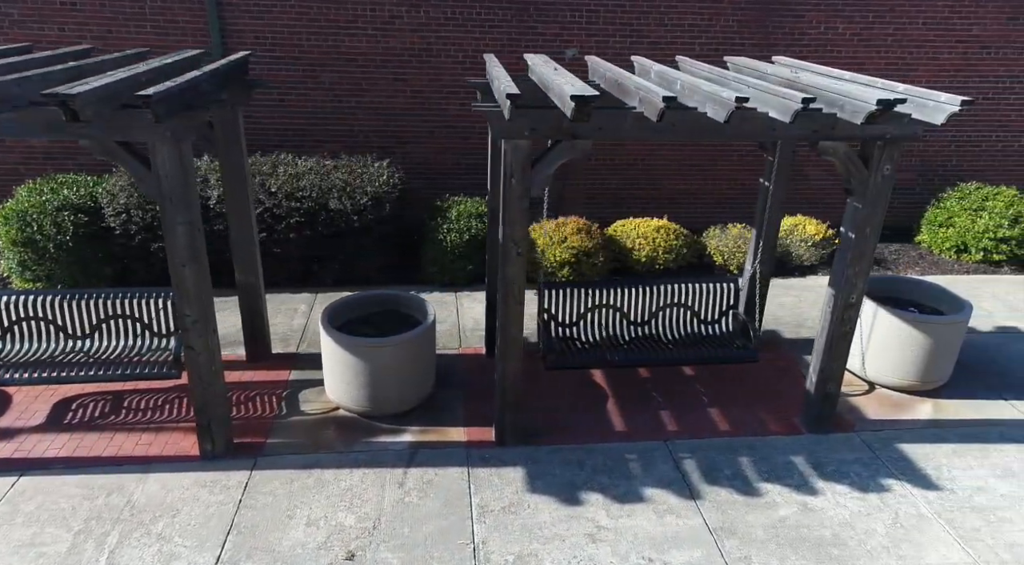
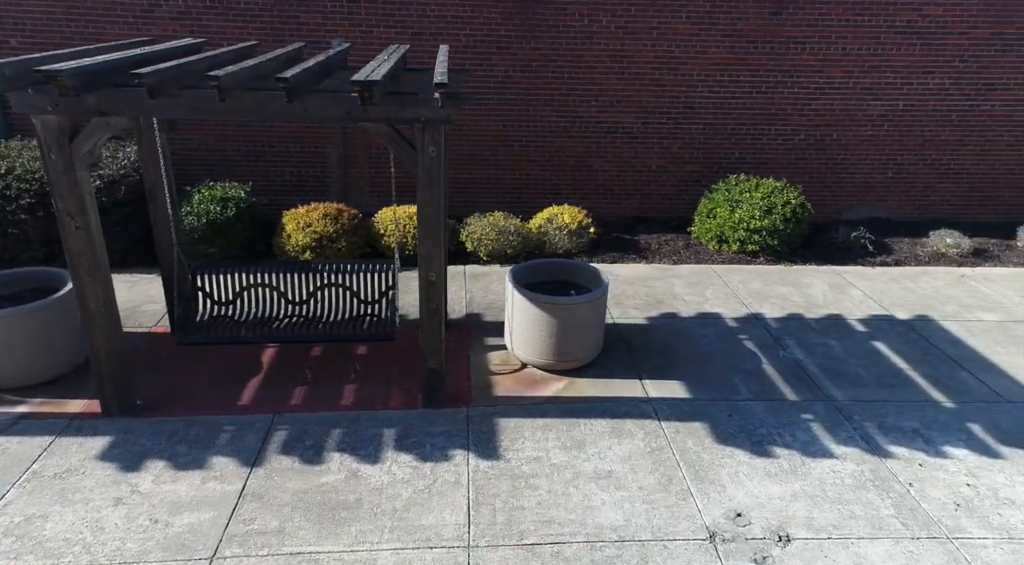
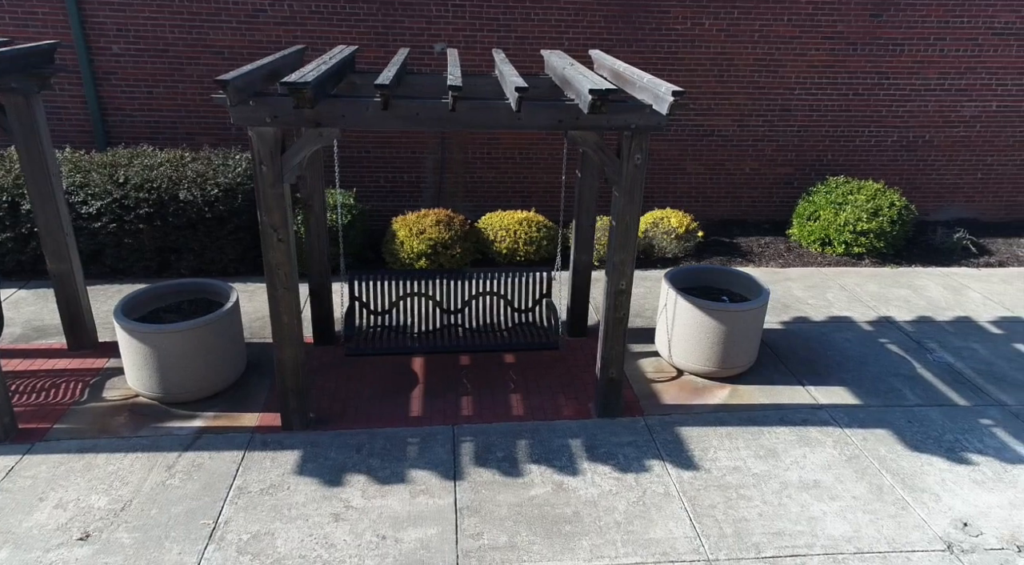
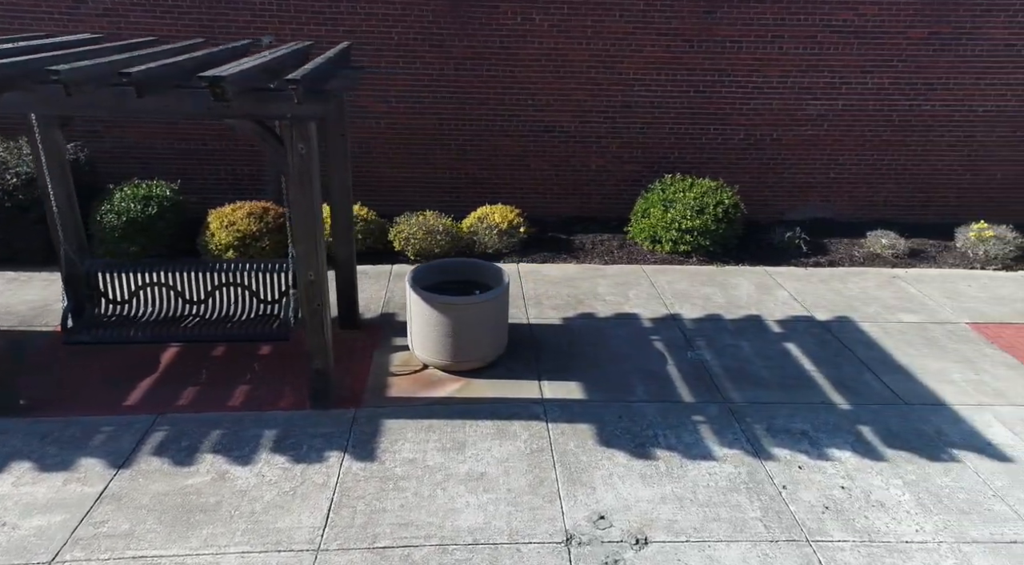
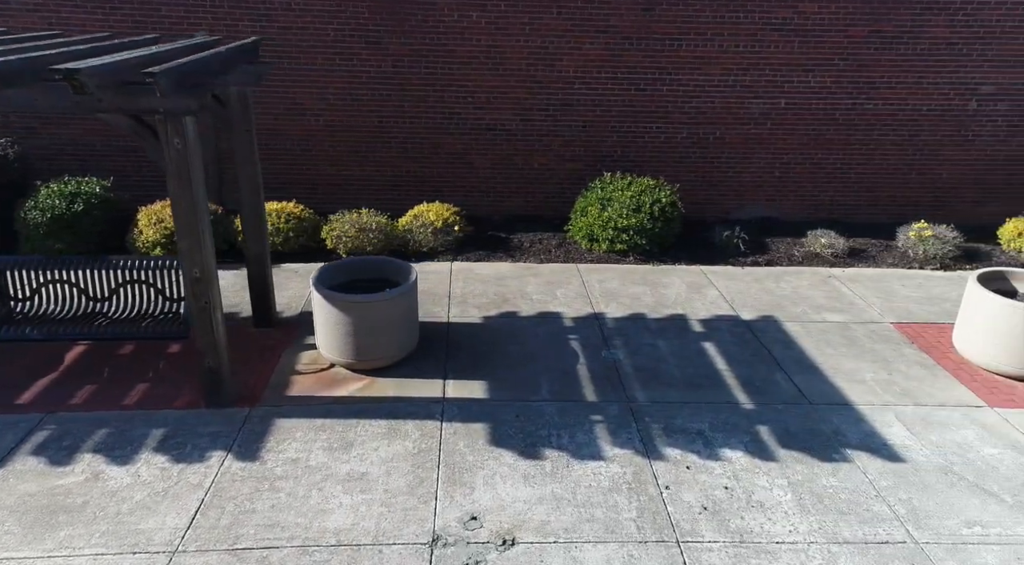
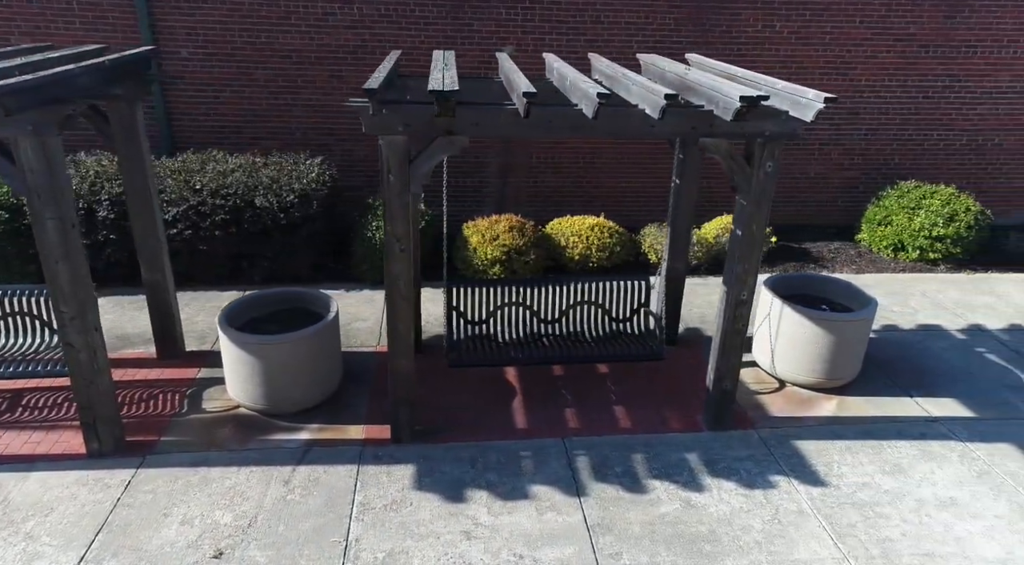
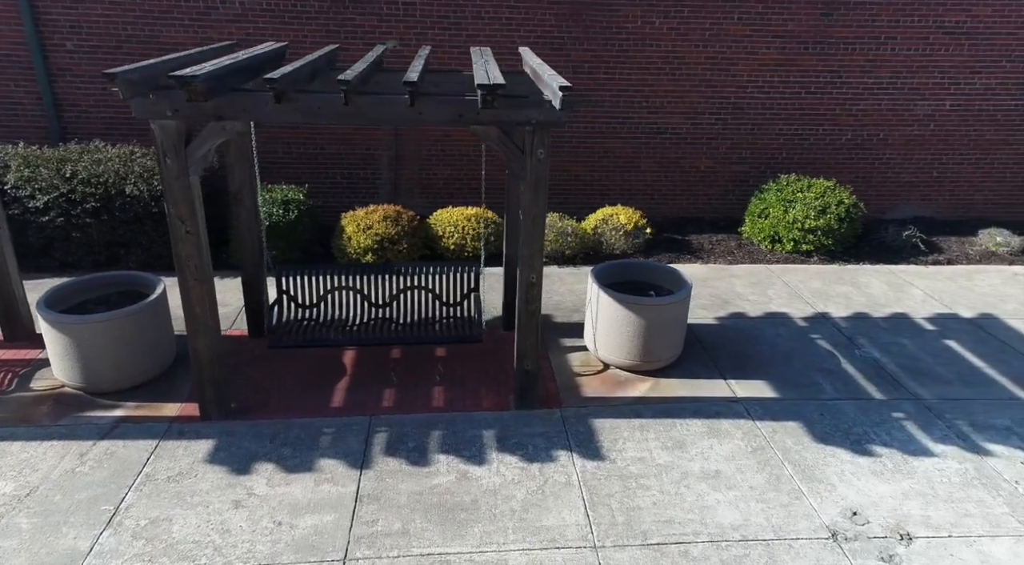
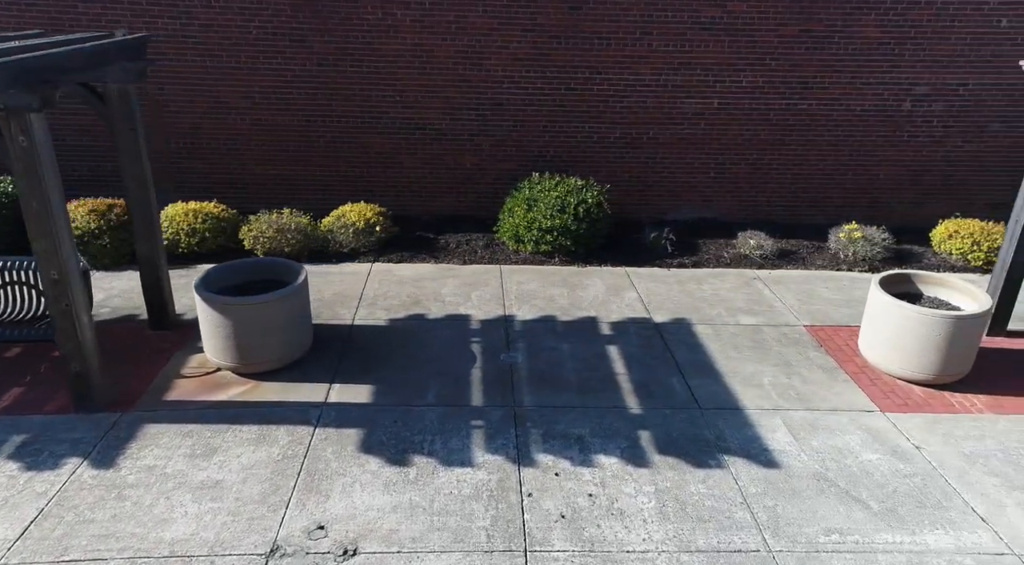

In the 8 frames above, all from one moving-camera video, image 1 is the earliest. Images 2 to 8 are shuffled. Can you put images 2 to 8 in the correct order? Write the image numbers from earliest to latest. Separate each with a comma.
6, 3, 7, 2, 4, 5, 8
